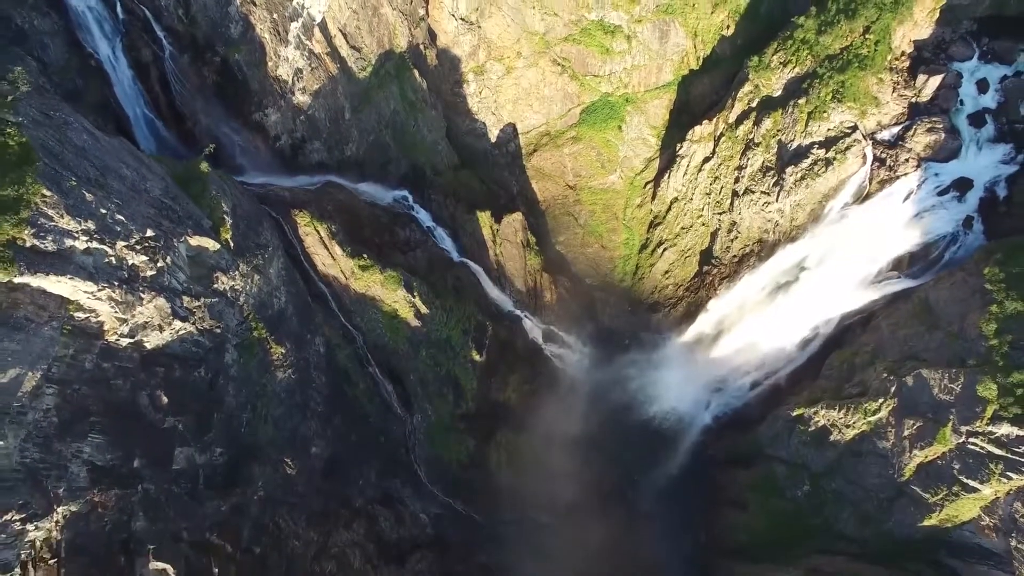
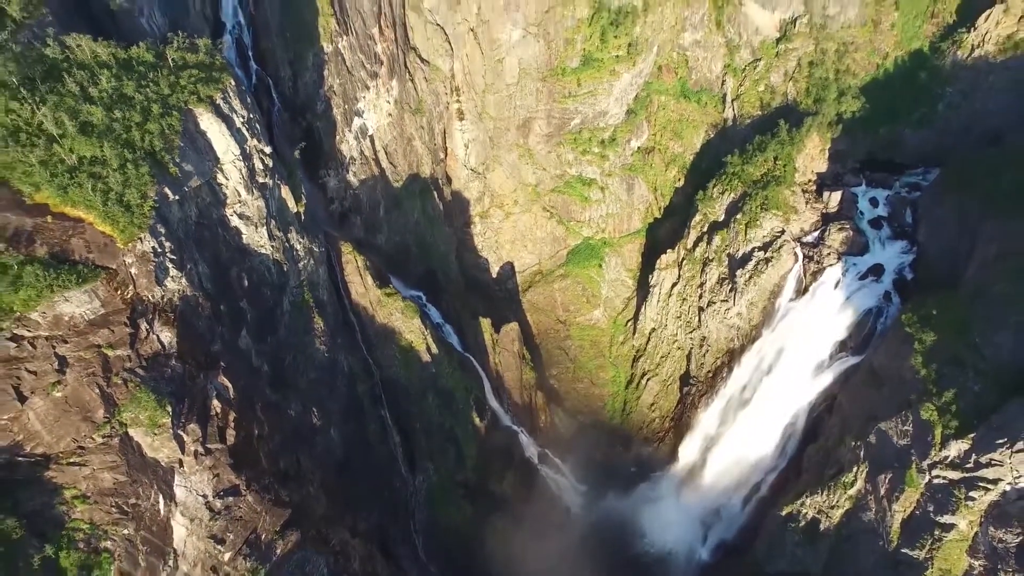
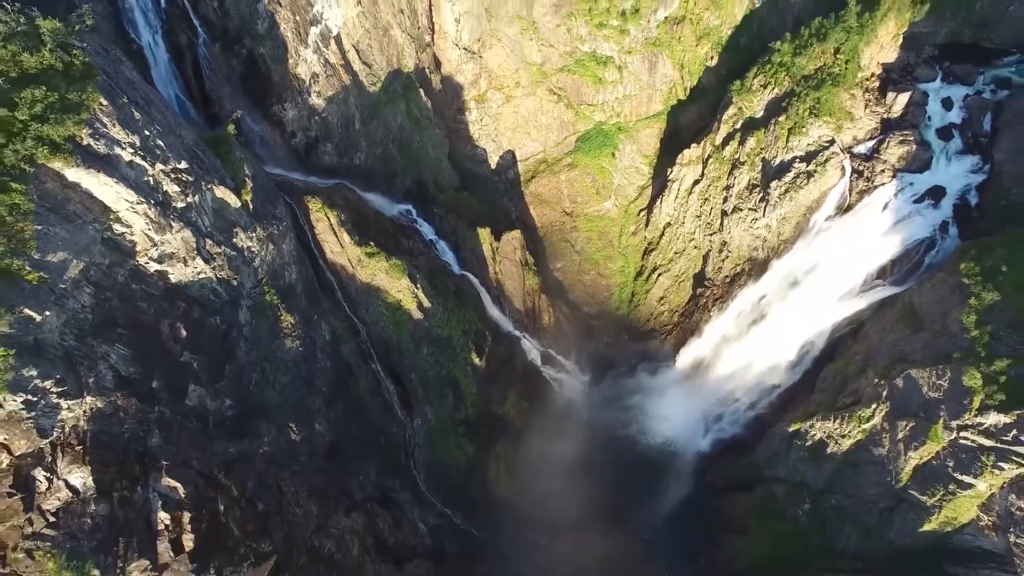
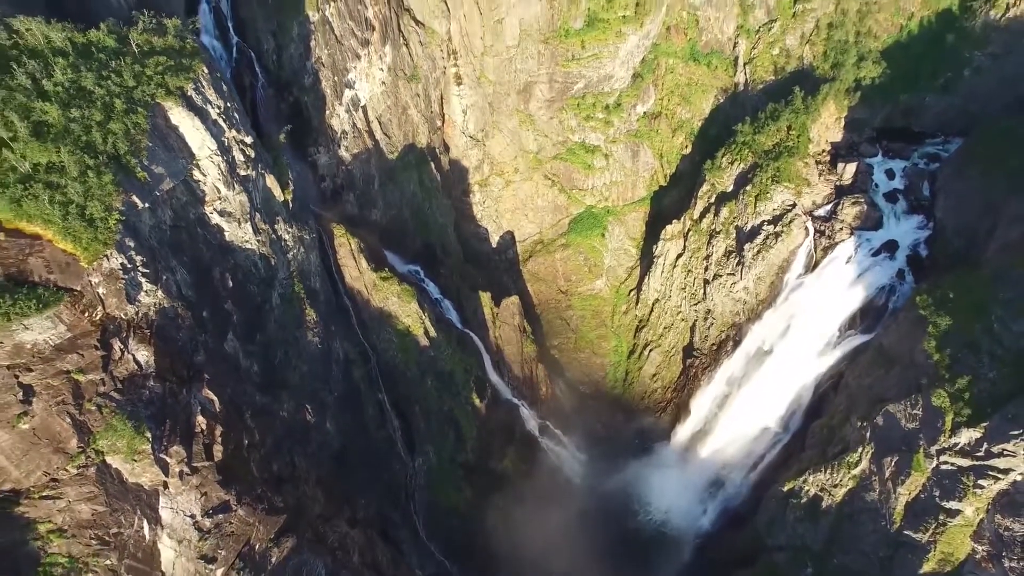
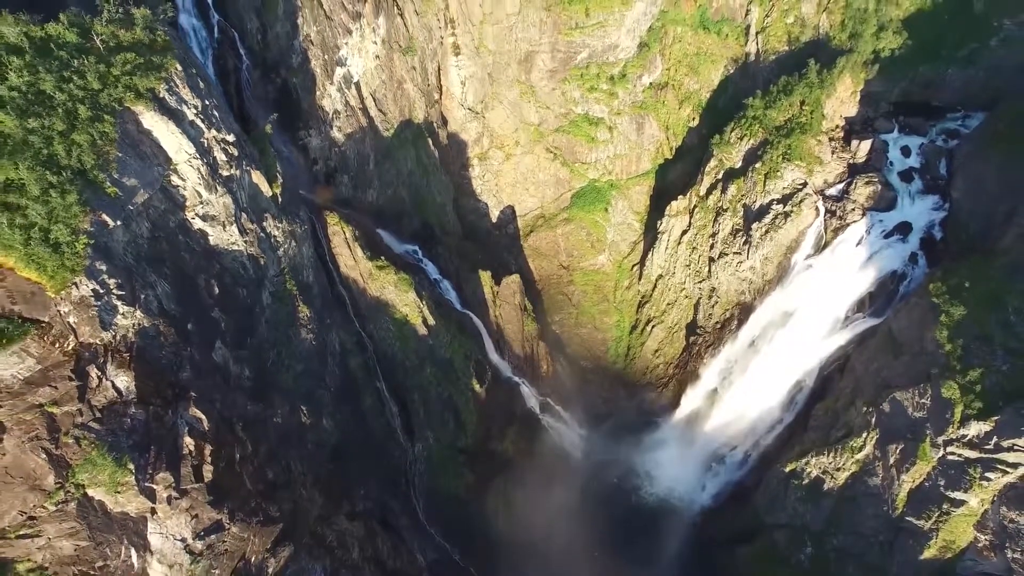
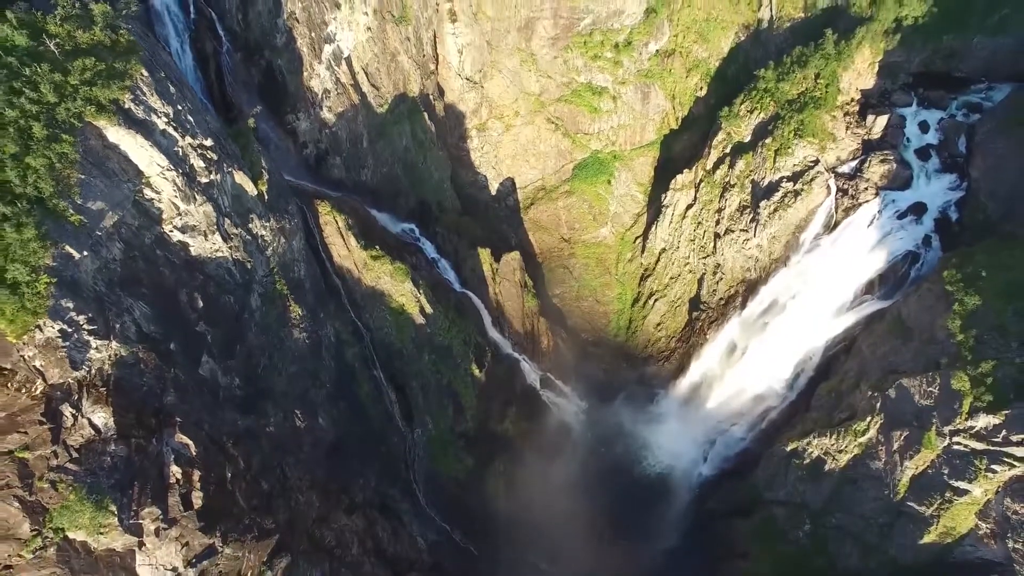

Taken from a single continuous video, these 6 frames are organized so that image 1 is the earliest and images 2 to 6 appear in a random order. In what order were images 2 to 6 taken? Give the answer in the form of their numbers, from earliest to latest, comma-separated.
3, 6, 5, 4, 2
